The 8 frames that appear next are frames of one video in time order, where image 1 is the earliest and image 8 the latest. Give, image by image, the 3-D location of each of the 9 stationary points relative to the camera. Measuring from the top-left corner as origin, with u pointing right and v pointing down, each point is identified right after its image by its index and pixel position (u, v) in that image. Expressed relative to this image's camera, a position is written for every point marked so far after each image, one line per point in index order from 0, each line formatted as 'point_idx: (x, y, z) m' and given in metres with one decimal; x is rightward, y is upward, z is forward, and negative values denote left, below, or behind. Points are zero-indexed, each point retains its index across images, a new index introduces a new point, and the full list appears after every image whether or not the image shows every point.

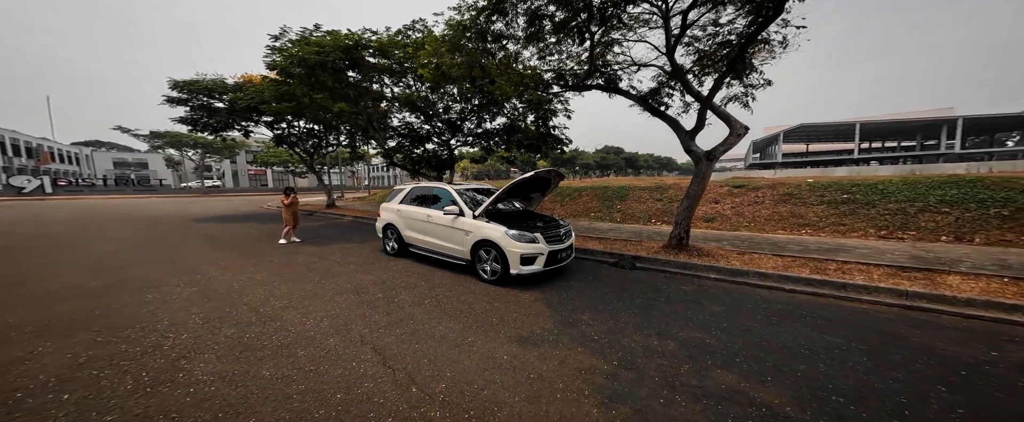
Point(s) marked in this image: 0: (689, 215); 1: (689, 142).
0: (+3.4, -0.1, +5.7) m
1: (+3.5, +1.3, +5.5) m
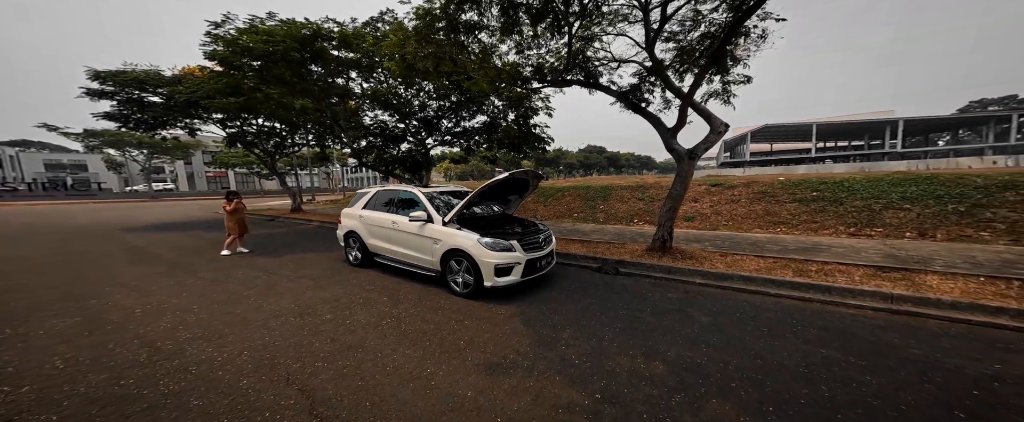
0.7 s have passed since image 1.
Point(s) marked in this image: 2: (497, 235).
0: (+2.9, -0.1, +5.4) m
1: (+3.0, +1.2, +5.3) m
2: (-0.2, -0.5, +4.7) m
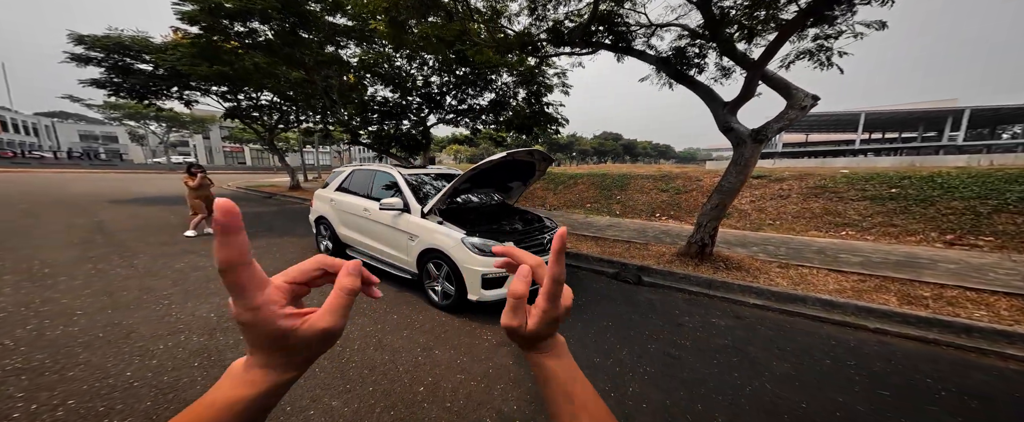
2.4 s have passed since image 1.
0: (+2.9, -0.1, +4.2) m
1: (+3.0, +1.3, +3.9) m
2: (-0.3, -0.3, +3.6) m
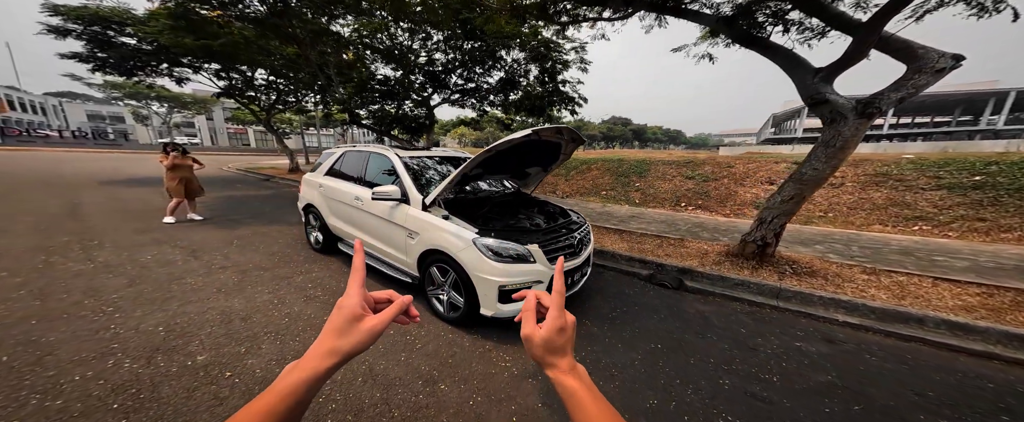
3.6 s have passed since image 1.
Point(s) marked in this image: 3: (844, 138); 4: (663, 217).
0: (+3.2, 0.0, +3.4) m
1: (+3.3, +1.3, +3.1) m
2: (-0.1, -0.2, +2.9) m
3: (+3.3, +0.8, +2.9) m
4: (+3.2, -0.1, +6.1) m
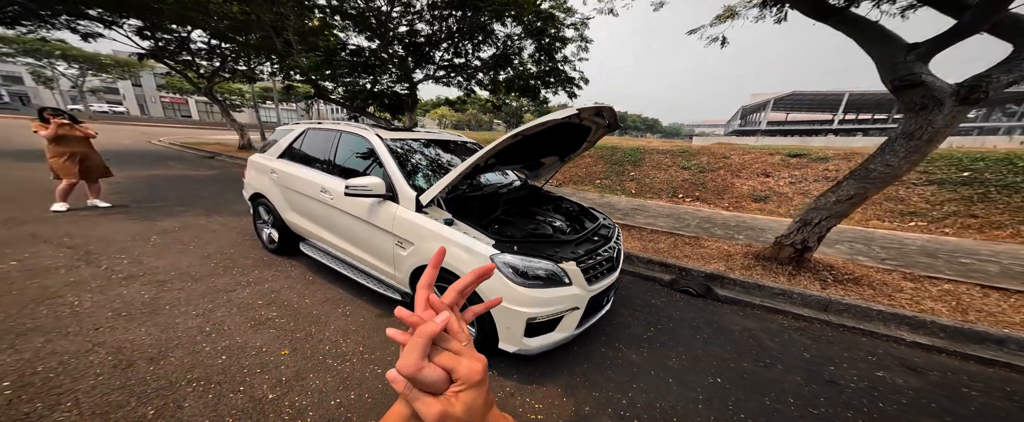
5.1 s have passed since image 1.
0: (+3.3, 0.0, +3.0) m
1: (+3.4, +1.3, +2.6) m
2: (+0.1, -0.2, +2.2) m
3: (+3.5, +0.7, +2.5) m
4: (+3.1, 0.0, +5.7) m
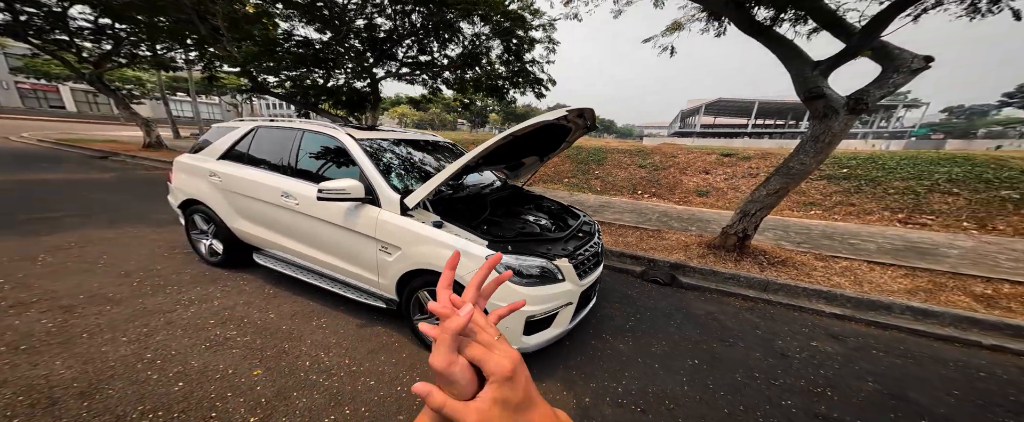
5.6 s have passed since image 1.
0: (+3.1, +0.1, +3.5) m
1: (+3.2, +1.4, +3.1) m
2: (+0.1, -0.2, +2.2) m
3: (+3.3, +0.8, +3.0) m
4: (+2.5, +0.1, +6.1) m
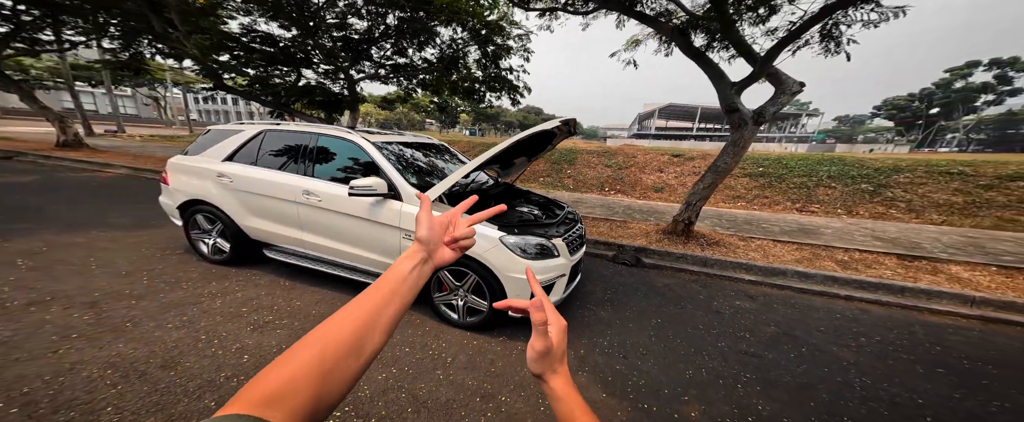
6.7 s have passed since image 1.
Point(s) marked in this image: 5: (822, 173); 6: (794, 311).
0: (+2.9, +0.2, +4.4) m
1: (+3.1, +1.5, +4.1) m
2: (+0.1, -0.2, +2.8) m
3: (+3.2, +1.0, +4.0) m
4: (+2.0, +0.2, +6.9) m
5: (+8.6, +1.0, +8.1) m
6: (+3.1, -1.1, +3.3) m
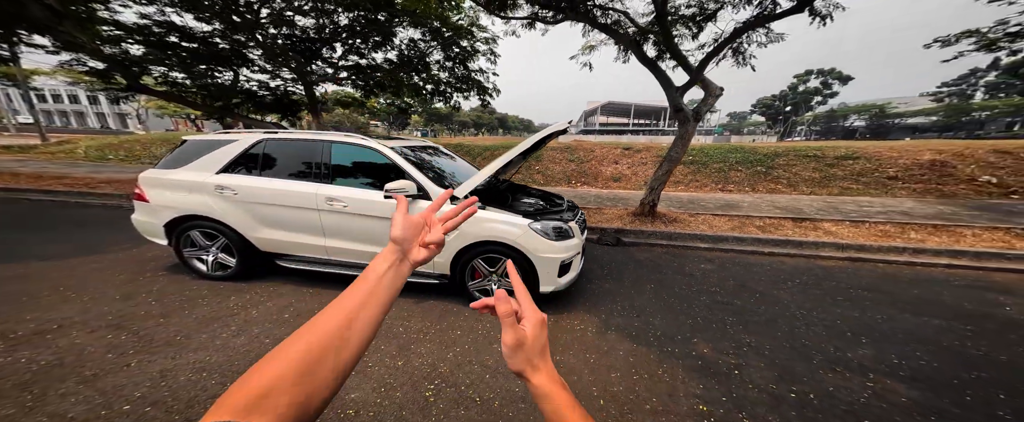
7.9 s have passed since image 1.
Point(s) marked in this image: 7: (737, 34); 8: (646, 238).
0: (+2.8, +0.5, +5.3) m
1: (+2.9, +1.9, +5.0) m
2: (+0.4, 0.0, +3.1) m
3: (+3.1, +1.3, +4.9) m
4: (+1.4, +0.4, +7.6) m
5: (+7.5, +1.7, +9.9) m
6: (+3.2, -0.7, +4.2) m
7: (+3.8, +3.0, +5.0) m
8: (+2.3, -0.5, +5.0) m
